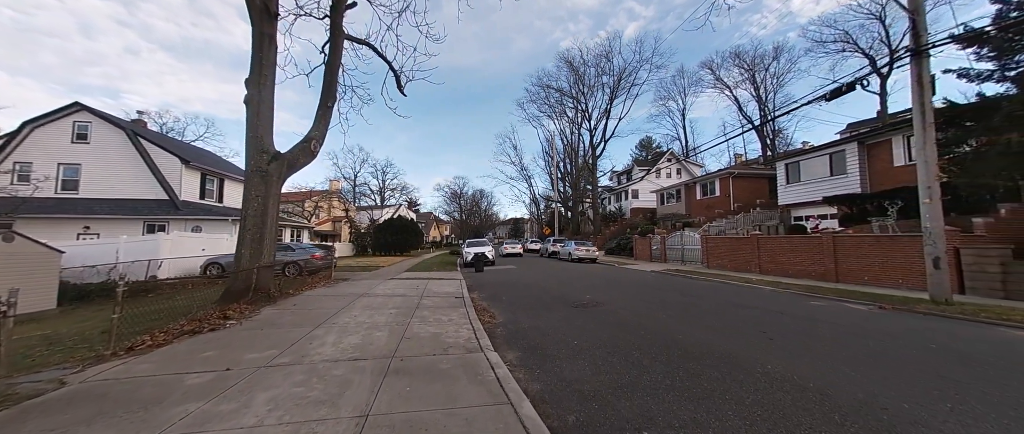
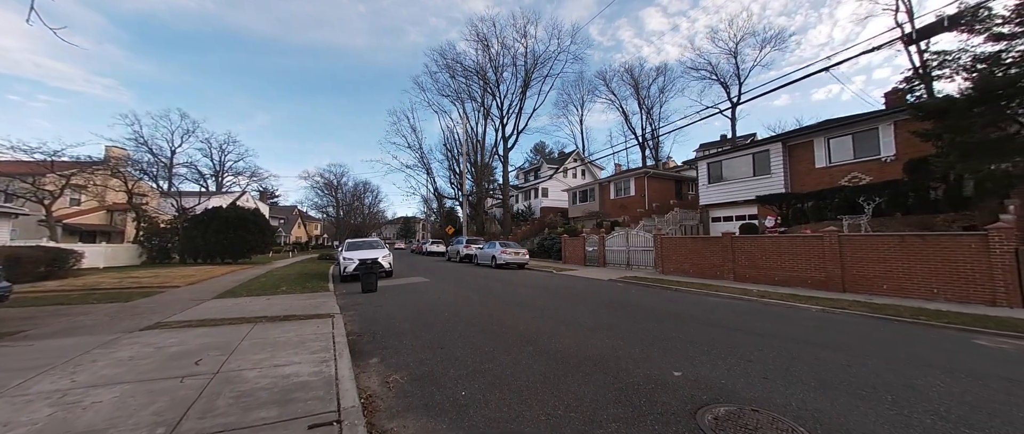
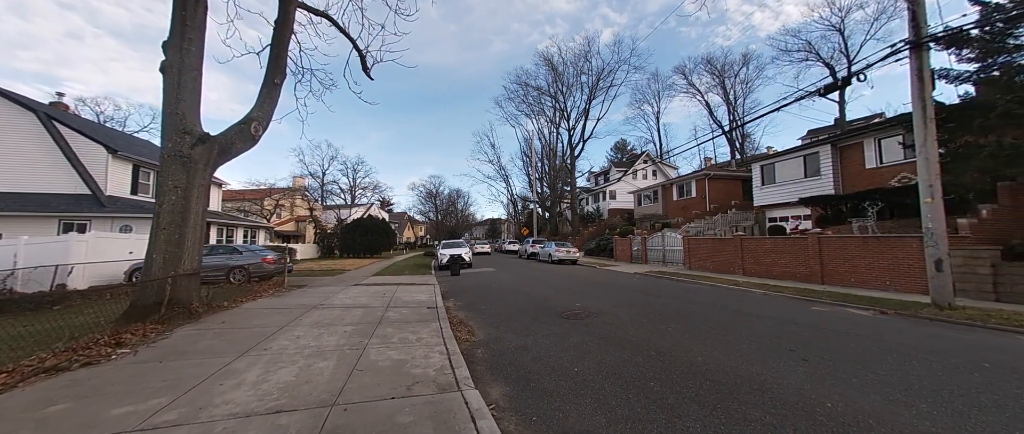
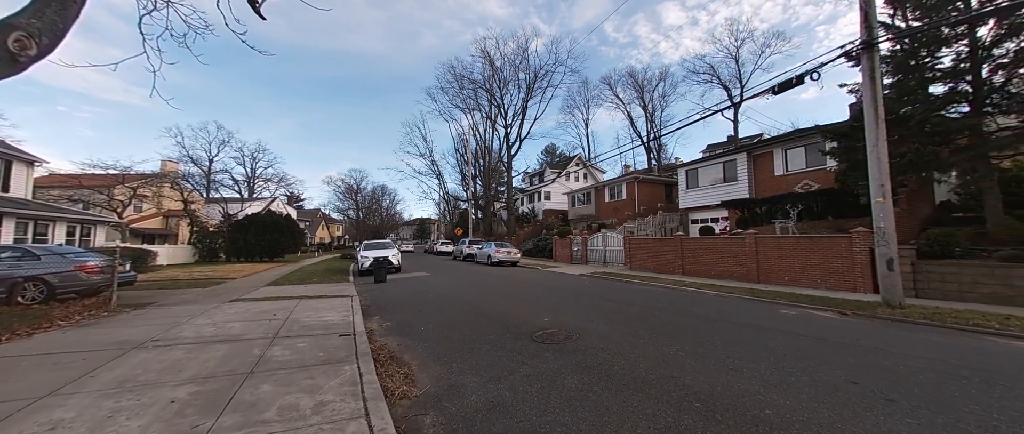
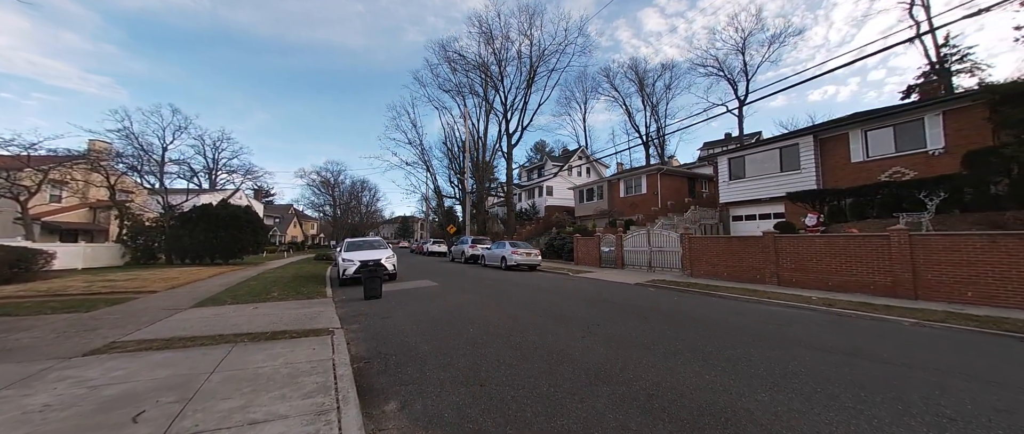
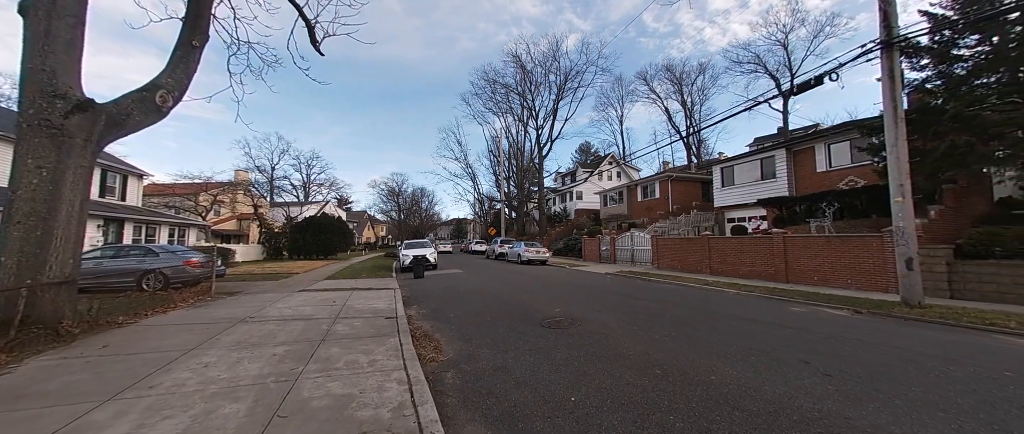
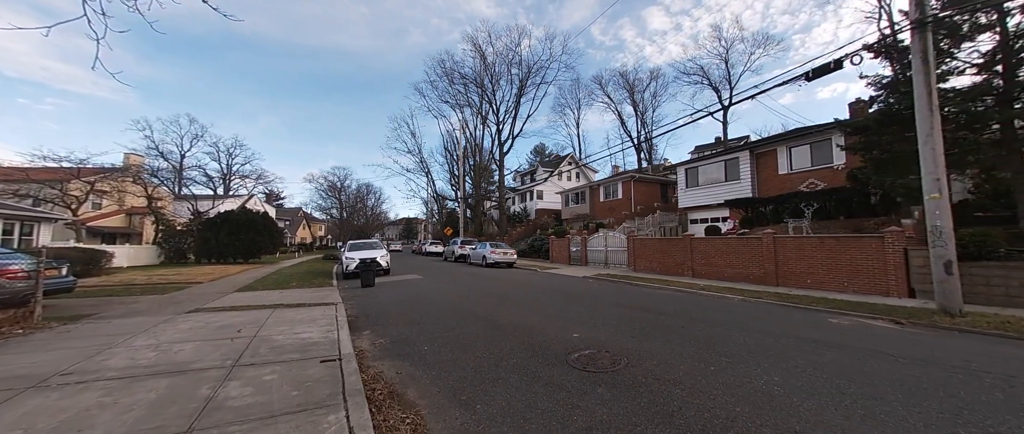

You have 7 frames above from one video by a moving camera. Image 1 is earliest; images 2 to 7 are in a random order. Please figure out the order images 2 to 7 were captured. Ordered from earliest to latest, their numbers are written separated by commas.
3, 6, 4, 7, 2, 5
